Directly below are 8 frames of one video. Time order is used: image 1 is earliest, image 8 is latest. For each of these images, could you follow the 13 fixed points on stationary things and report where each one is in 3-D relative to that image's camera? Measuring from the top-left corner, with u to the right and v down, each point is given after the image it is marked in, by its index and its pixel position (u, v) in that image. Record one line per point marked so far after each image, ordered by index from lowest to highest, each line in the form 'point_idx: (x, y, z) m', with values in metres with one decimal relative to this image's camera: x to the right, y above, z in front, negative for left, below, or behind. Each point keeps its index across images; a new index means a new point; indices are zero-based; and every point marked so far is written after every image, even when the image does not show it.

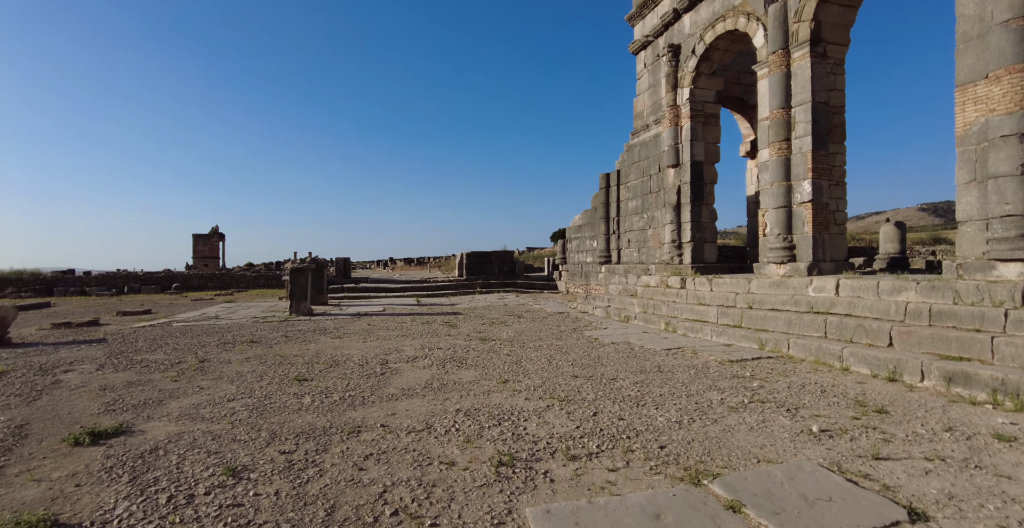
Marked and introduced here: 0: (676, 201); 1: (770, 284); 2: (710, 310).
0: (+3.5, +1.3, +10.3) m
1: (+3.6, -0.3, +6.8) m
2: (+2.9, -0.7, +7.0) m
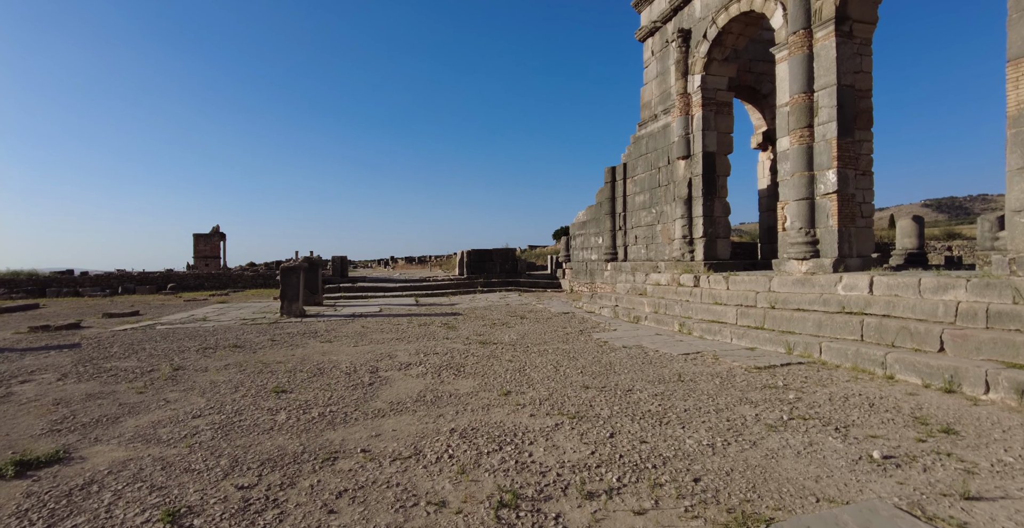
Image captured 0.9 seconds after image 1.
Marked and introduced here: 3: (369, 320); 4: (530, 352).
0: (+3.5, +1.4, +9.7) m
1: (+3.6, -0.2, +6.2) m
2: (+2.9, -0.6, +6.5) m
3: (-2.6, -1.0, +8.9) m
4: (+0.2, -1.0, +5.6) m
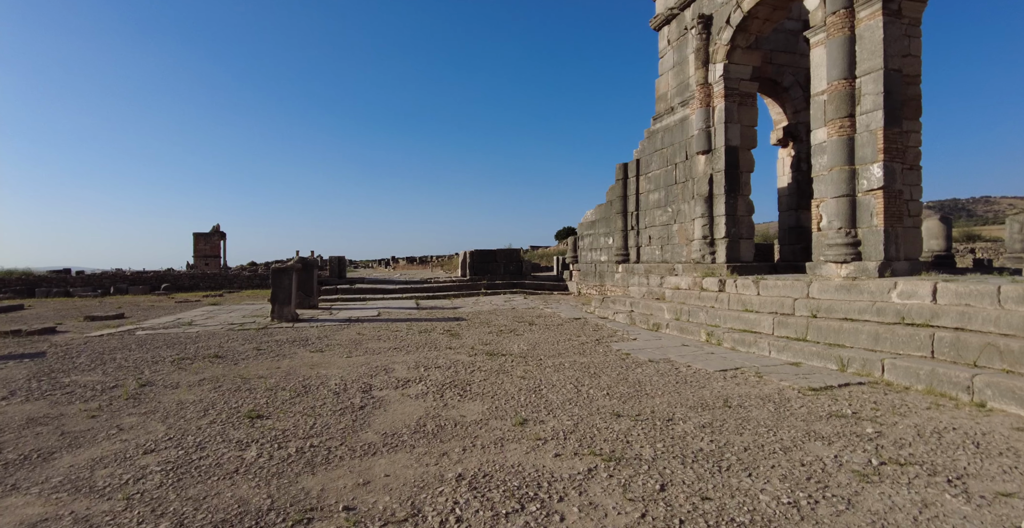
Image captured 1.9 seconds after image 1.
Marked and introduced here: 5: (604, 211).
0: (+3.6, +1.3, +9.1) m
1: (+3.7, -0.3, +5.6) m
2: (+3.0, -0.7, +5.9) m
3: (-2.5, -1.0, +8.3) m
4: (+0.3, -1.1, +5.0) m
5: (+2.4, +1.4, +12.9) m
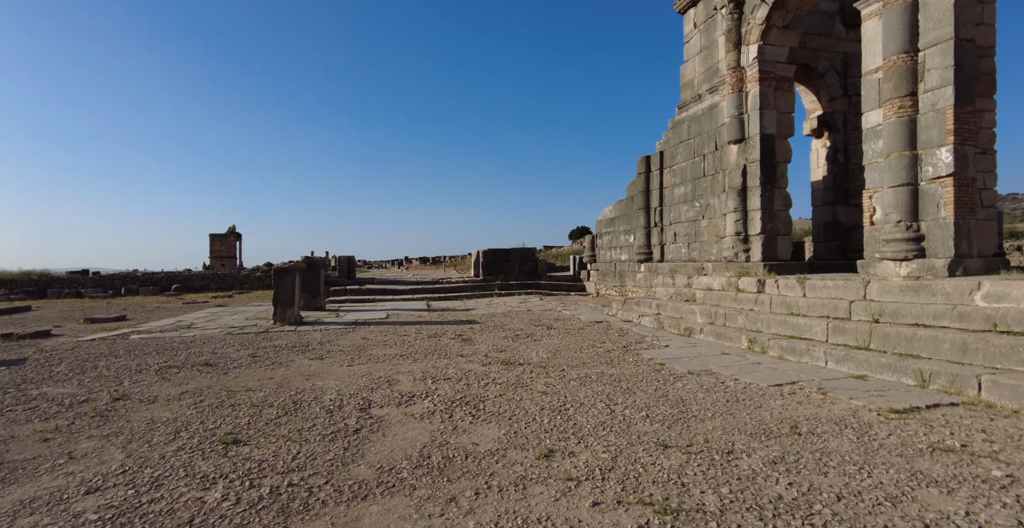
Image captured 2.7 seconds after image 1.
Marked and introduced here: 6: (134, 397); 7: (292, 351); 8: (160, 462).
0: (+3.9, +1.4, +8.4) m
1: (+3.9, -0.3, +4.9) m
2: (+3.2, -0.6, +5.2) m
3: (-2.2, -1.0, +7.7) m
4: (+0.5, -1.0, +4.4) m
5: (+2.8, +1.4, +12.2) m
6: (-3.2, -1.1, +4.2) m
7: (-2.8, -1.1, +6.2) m
8: (-2.0, -1.1, +2.8) m
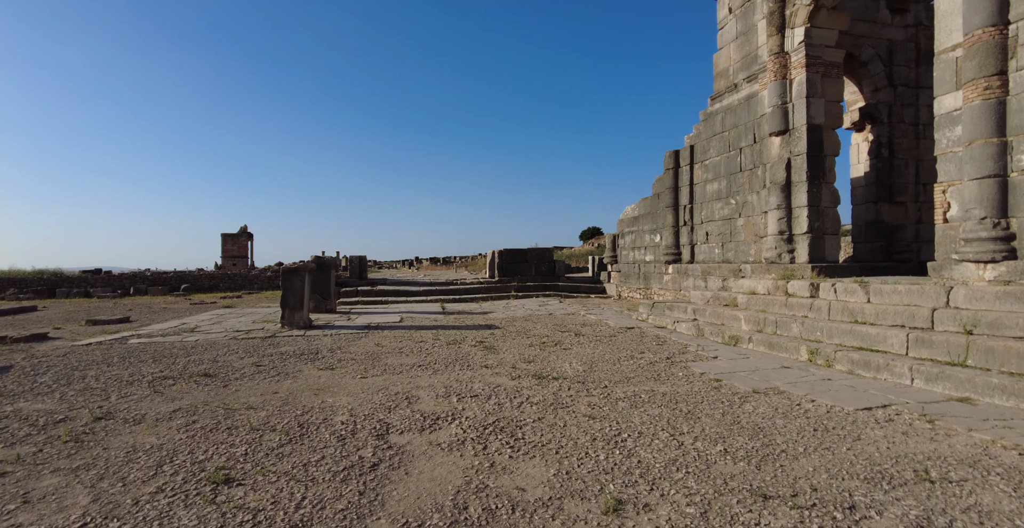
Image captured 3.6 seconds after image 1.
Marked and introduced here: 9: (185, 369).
0: (+4.3, +1.3, +7.7) m
1: (+4.2, -0.3, +4.2) m
2: (+3.5, -0.7, +4.5) m
3: (-1.8, -1.0, +7.2) m
4: (+0.8, -1.0, +3.8) m
5: (+3.3, +1.4, +11.6) m
6: (-2.9, -1.1, +3.7) m
7: (-2.4, -1.1, +5.7) m
8: (-1.8, -1.1, +2.3) m
9: (-3.4, -1.1, +5.2) m
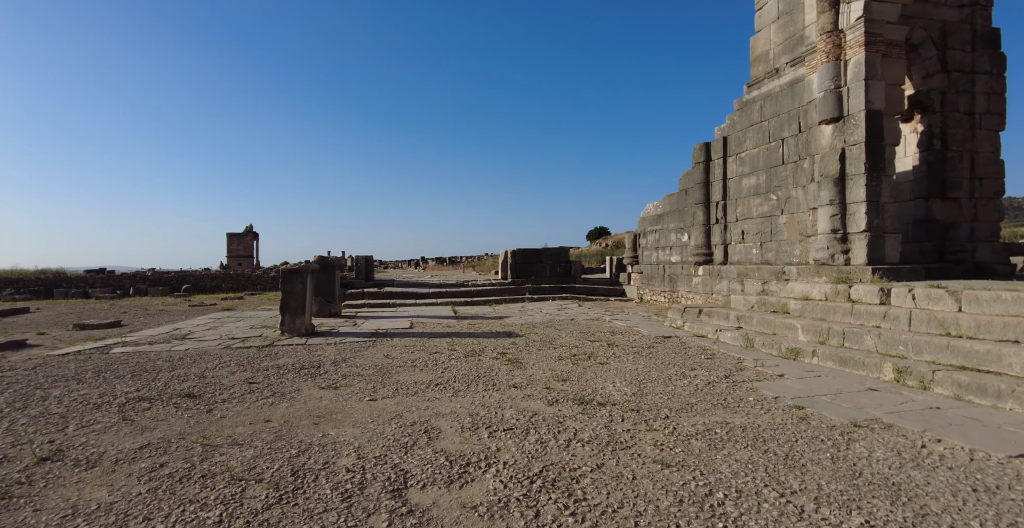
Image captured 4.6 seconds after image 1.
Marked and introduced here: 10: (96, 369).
0: (+4.6, +1.3, +6.9) m
1: (+4.5, -0.3, +3.4) m
2: (+3.8, -0.7, +3.8) m
3: (-1.5, -1.1, +6.5) m
4: (+1.1, -1.1, +3.0) m
5: (+3.6, +1.4, +10.8) m
6: (-2.6, -1.1, +2.9) m
7: (-2.1, -1.1, +5.0) m
8: (-1.5, -1.2, +1.6) m
9: (-3.1, -1.1, +4.5) m
10: (-4.3, -1.1, +5.1) m
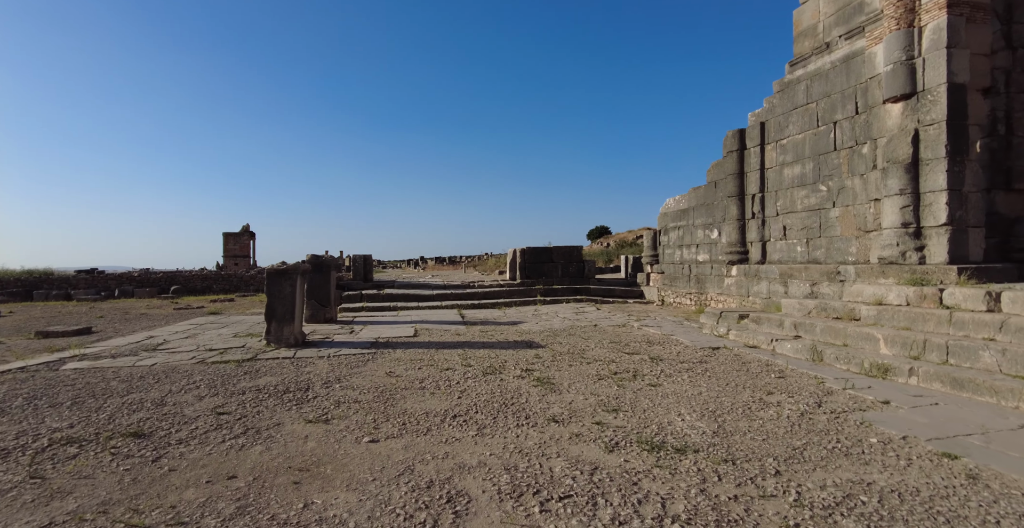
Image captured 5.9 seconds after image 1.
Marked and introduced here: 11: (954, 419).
0: (+4.9, +1.3, +6.0) m
1: (+4.8, -0.3, +2.5) m
2: (+4.1, -0.7, +2.8) m
3: (-1.3, -1.1, +5.5) m
4: (+1.4, -1.1, +2.1) m
5: (+3.9, +1.4, +9.8) m
6: (-2.4, -1.1, +2.0) m
7: (-1.9, -1.1, +4.0) m
8: (-1.2, -1.2, +0.6) m
9: (-2.9, -1.1, +3.5) m
10: (-4.1, -1.1, +4.1) m
11: (+2.9, -1.0, +3.2) m
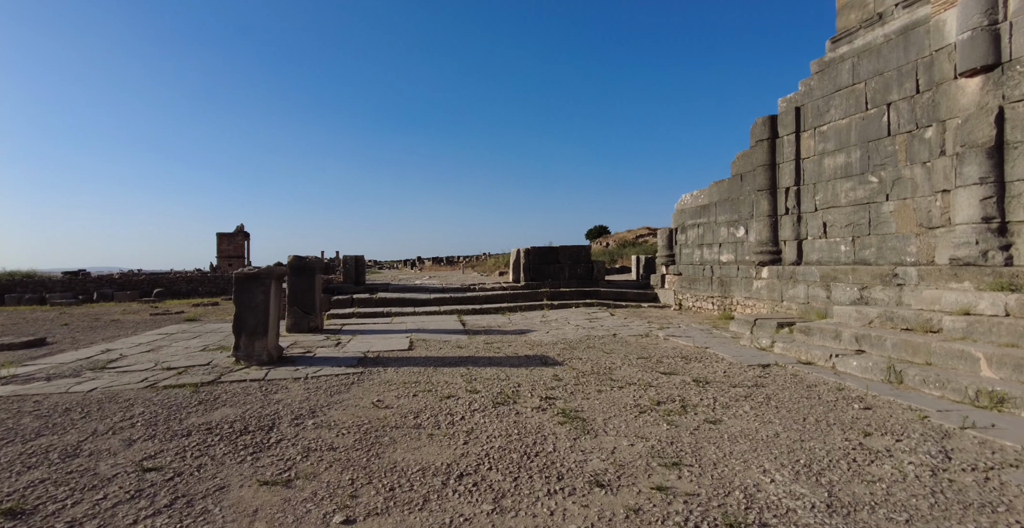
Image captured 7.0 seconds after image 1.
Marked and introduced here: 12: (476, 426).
0: (+5.0, +1.3, +5.1) m
1: (+4.9, -0.3, +1.6) m
2: (+4.2, -0.7, +1.9) m
3: (-1.1, -1.1, +4.6) m
4: (+1.5, -1.1, +1.2) m
5: (+4.0, +1.4, +8.9) m
6: (-2.2, -1.2, +1.0) m
7: (-1.7, -1.1, +3.1) m
8: (-1.0, -1.2, -0.3) m
9: (-2.7, -1.1, +2.5) m
10: (-3.9, -1.1, +3.2) m
11: (+3.0, -1.0, +2.3) m
12: (-0.2, -1.1, +3.4) m
